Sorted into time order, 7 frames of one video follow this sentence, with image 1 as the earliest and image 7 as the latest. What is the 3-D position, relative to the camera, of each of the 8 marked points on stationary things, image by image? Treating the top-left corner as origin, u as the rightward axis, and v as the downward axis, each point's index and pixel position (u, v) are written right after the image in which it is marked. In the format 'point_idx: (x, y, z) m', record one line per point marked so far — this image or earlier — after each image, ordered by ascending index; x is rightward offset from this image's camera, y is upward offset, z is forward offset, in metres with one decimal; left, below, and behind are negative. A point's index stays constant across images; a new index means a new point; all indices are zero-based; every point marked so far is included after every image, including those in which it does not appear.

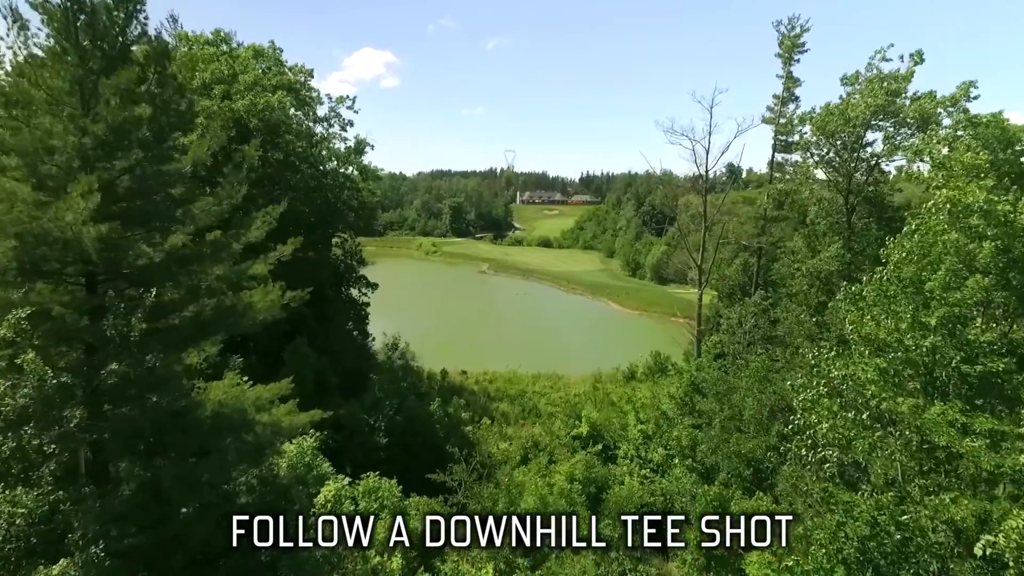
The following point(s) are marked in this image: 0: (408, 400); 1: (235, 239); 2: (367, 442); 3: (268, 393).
0: (-3.4, -3.7, +19.1) m
1: (-4.8, +0.8, +10.0) m
2: (-4.1, -4.4, +16.8) m
3: (-4.8, -2.1, +11.5) m
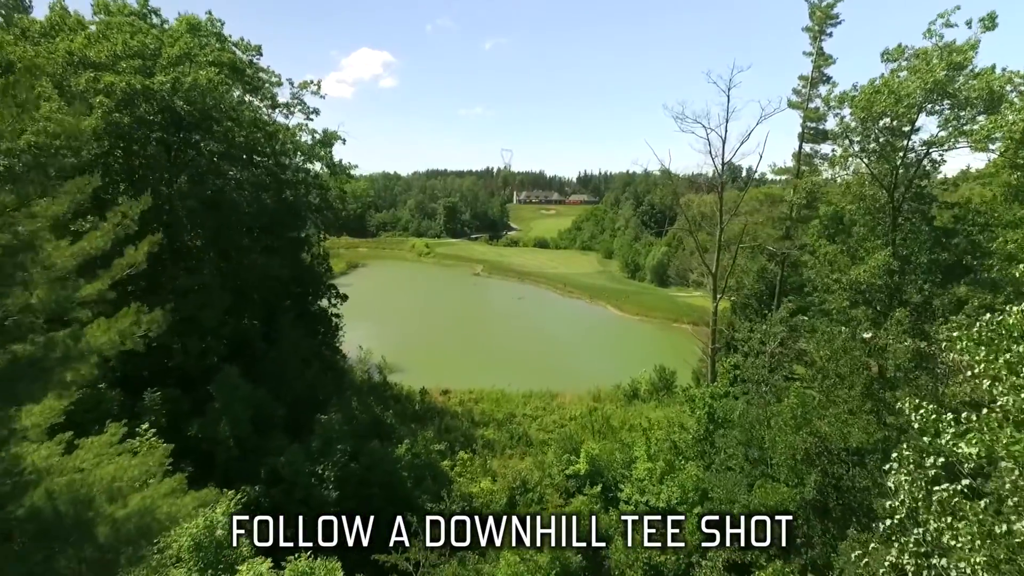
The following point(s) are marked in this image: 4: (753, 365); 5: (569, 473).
0: (-3.9, -4.1, +15.9) m
1: (-5.3, +0.4, +6.9) m
2: (-4.6, -4.9, +13.6) m
3: (-5.3, -2.5, +8.3) m
4: (+7.8, -2.5, +18.9) m
5: (+1.8, -6.0, +18.9) m
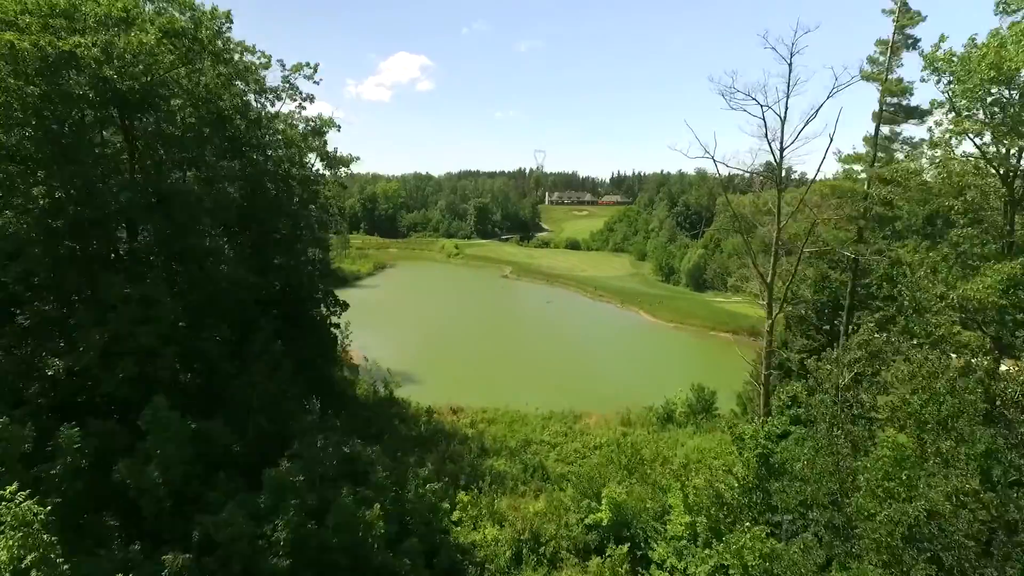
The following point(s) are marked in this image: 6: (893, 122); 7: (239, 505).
0: (-3.9, -4.4, +12.9) m
1: (-5.7, +0.1, +4.0) m
2: (-4.7, -5.1, +10.7) m
3: (-5.7, -2.7, +5.5) m
4: (+8.0, -2.9, +15.3) m
5: (+2.0, -6.3, +15.6) m
6: (+10.3, +4.5, +15.9) m
7: (-5.3, -4.2, +11.4) m
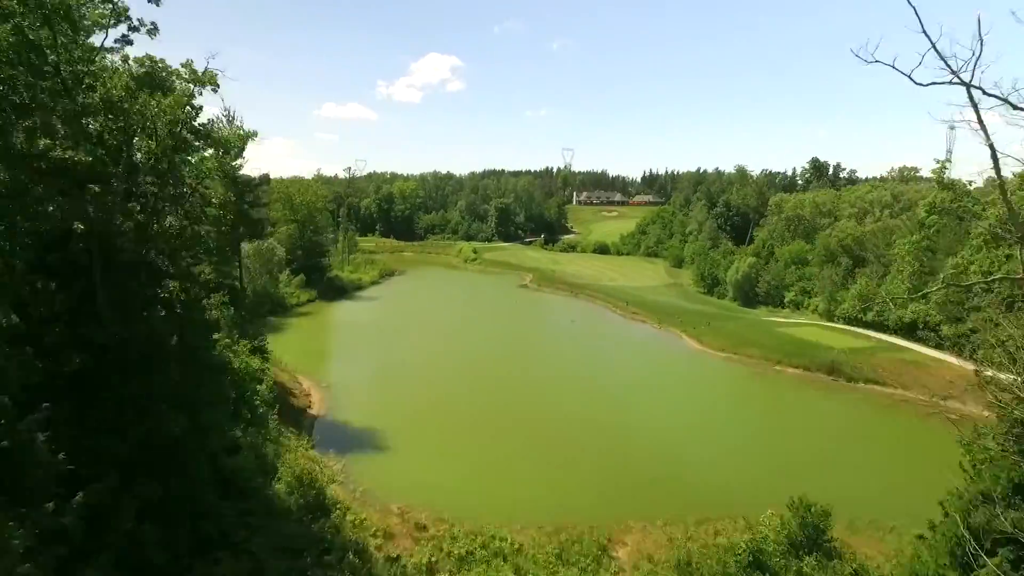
0: (-4.9, -5.8, +3.6) m
1: (-7.1, -1.3, -5.2) m
2: (-5.8, -6.5, +1.4) m
3: (-7.0, -4.2, -3.7) m
4: (+7.1, -4.4, +5.4) m
5: (+1.2, -7.8, +6.0) m
6: (+9.5, +3.0, +5.9) m
7: (-6.3, -5.7, +2.2) m
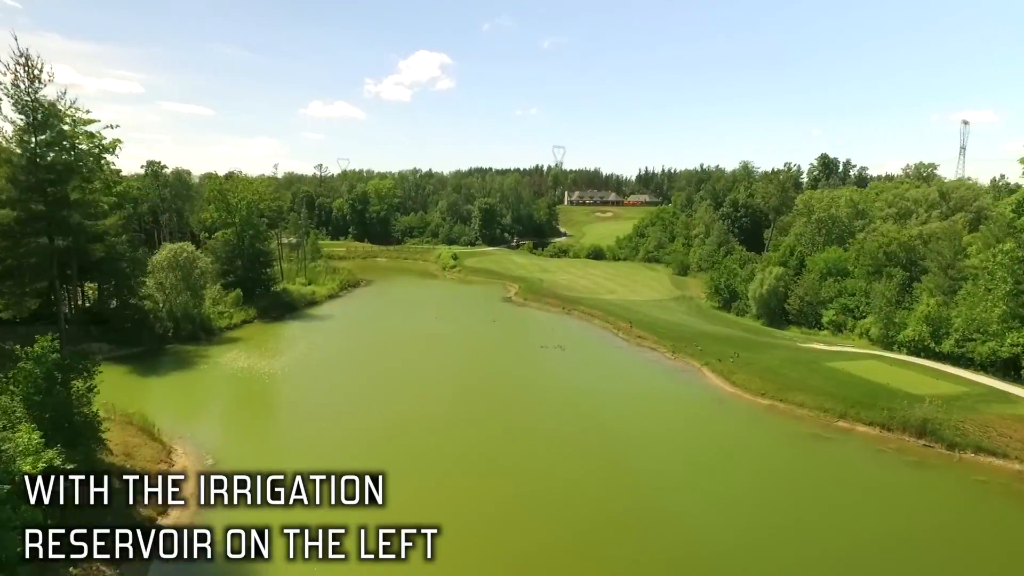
0: (-5.9, -7.3, -7.3) m
1: (-8.0, -2.8, -16.1) m
2: (-6.8, -8.0, -9.5) m
3: (-7.9, -5.7, -14.7) m
4: (+6.1, -5.8, -5.3) m
5: (+0.1, -9.2, -4.8) m
6: (+8.5, +1.6, -4.8) m
7: (-7.3, -7.1, -8.7) m
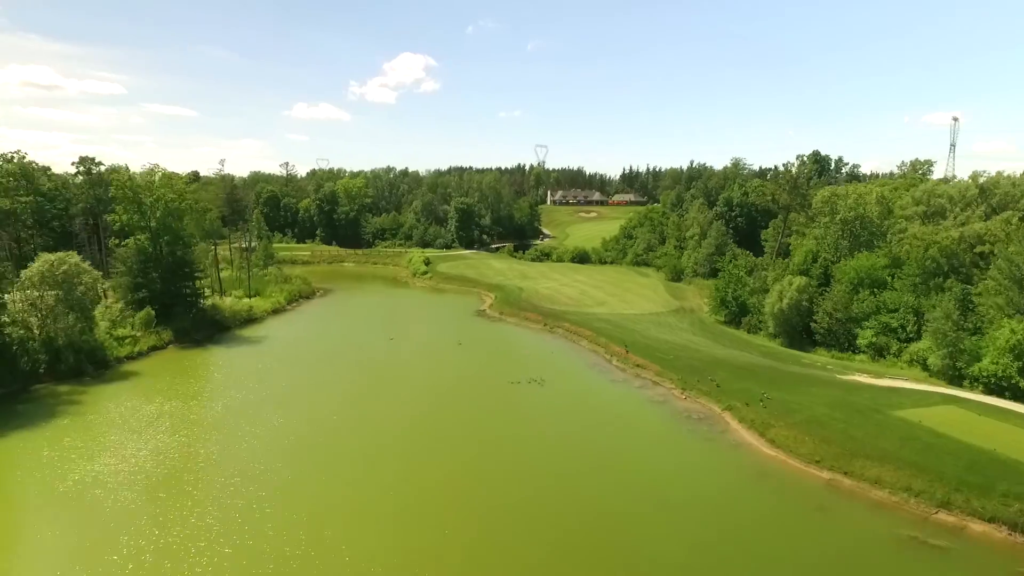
0: (-6.3, -8.5, -16.7) m
1: (-8.2, -4.0, -25.6) m
2: (-7.1, -9.3, -19.0) m
3: (-8.1, -6.9, -24.1) m
4: (+5.6, -7.0, -14.4) m
5: (-0.3, -10.4, -14.0) m
6: (+7.9, +0.4, -13.8) m
7: (-7.7, -8.4, -18.2) m
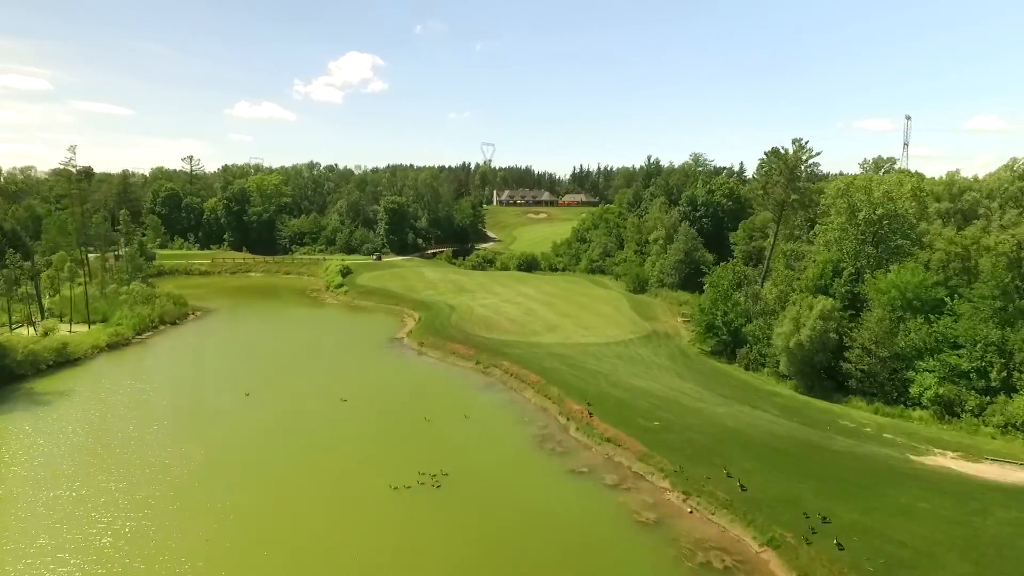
0: (-5.7, -10.0, -31.0) m
1: (-7.0, -5.5, -40.0) m
2: (-6.4, -10.7, -33.3) m
3: (-7.0, -8.4, -38.6) m
4: (+5.9, -8.3, -27.7) m
5: (0.0, -11.8, -27.9) m
6: (+8.1, -0.9, -26.9) m
7: (-7.0, -9.9, -32.6) m
